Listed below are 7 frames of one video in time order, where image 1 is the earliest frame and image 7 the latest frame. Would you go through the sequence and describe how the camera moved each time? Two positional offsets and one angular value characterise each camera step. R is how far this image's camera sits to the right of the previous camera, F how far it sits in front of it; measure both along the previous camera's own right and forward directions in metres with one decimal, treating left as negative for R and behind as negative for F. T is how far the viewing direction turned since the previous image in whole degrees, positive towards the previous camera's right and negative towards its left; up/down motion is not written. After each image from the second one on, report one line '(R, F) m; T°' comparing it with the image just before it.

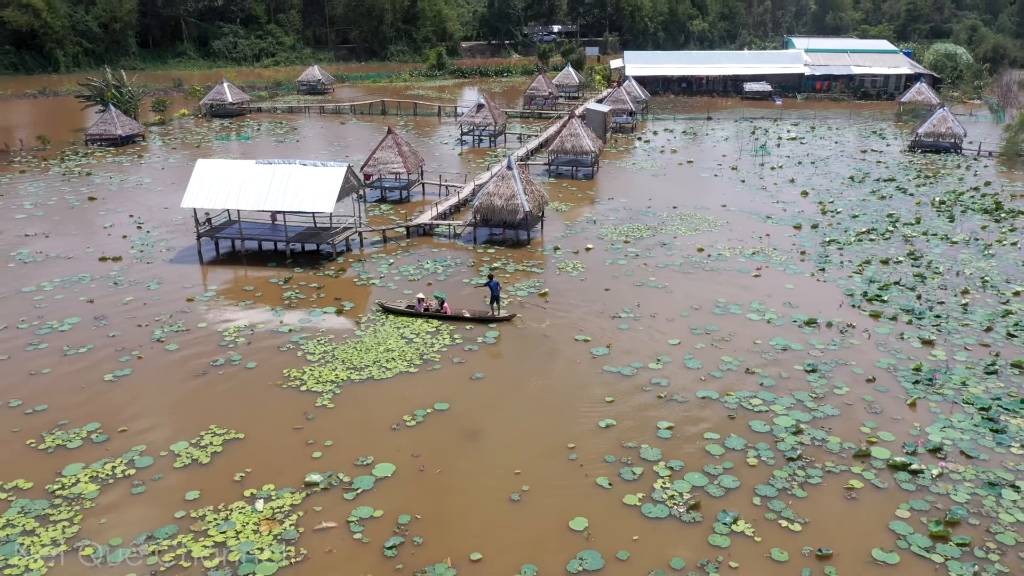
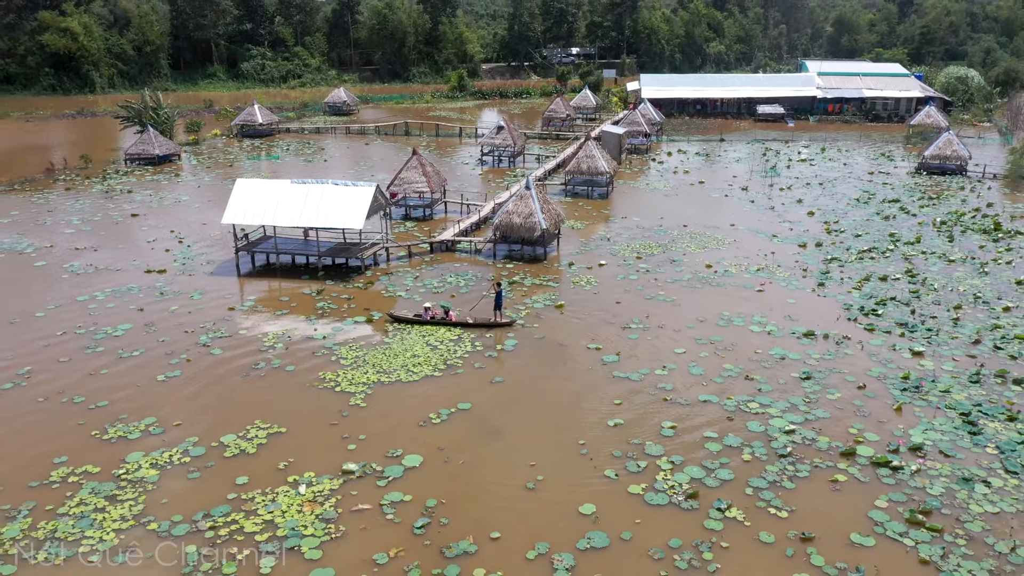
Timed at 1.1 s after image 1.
(0.0, -1.0) m; -1°
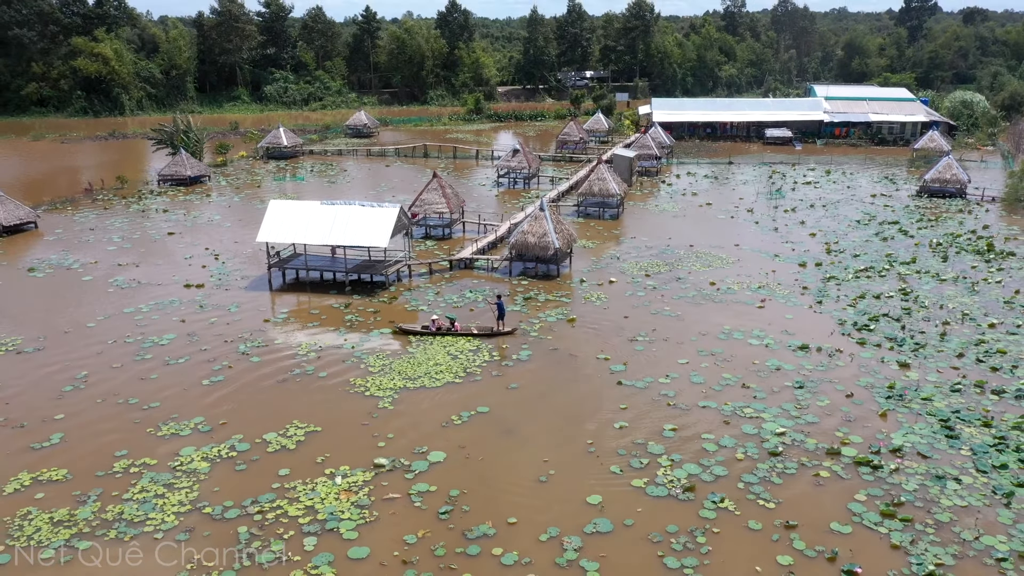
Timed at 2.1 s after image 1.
(0.0, -1.1) m; -1°
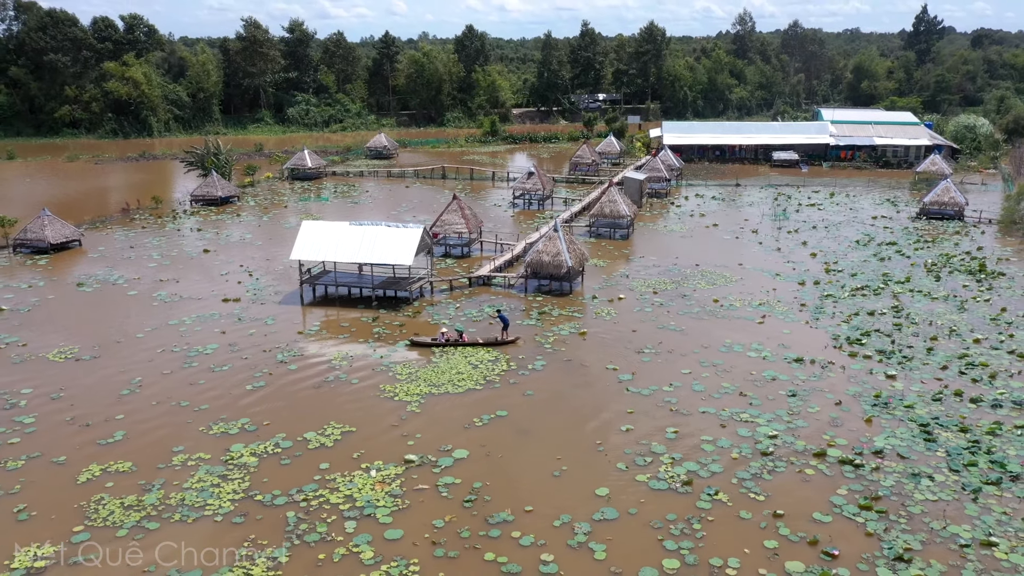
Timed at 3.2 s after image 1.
(-0.1, -1.2) m; -1°
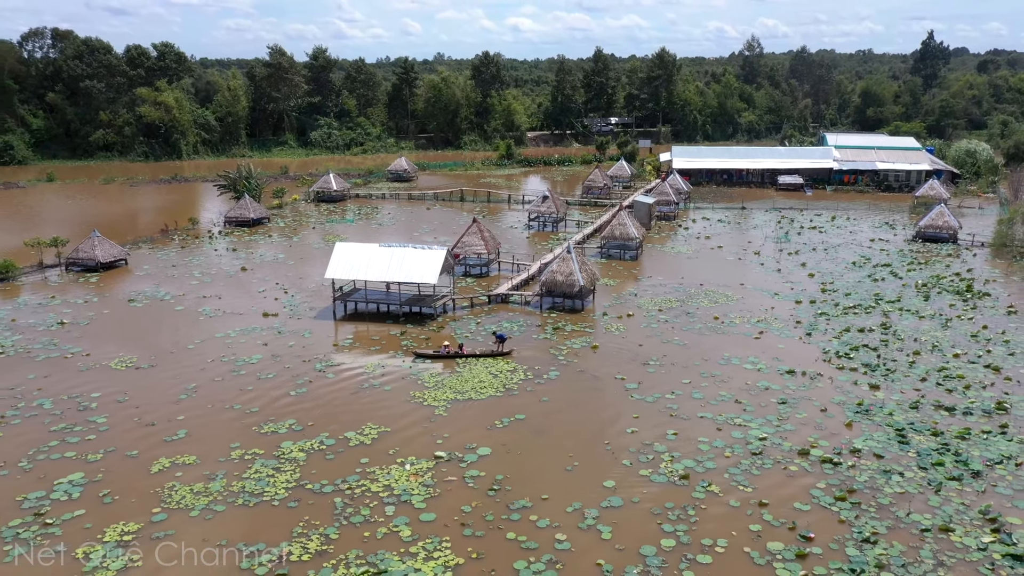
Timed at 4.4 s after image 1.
(-0.1, -1.6) m; -1°
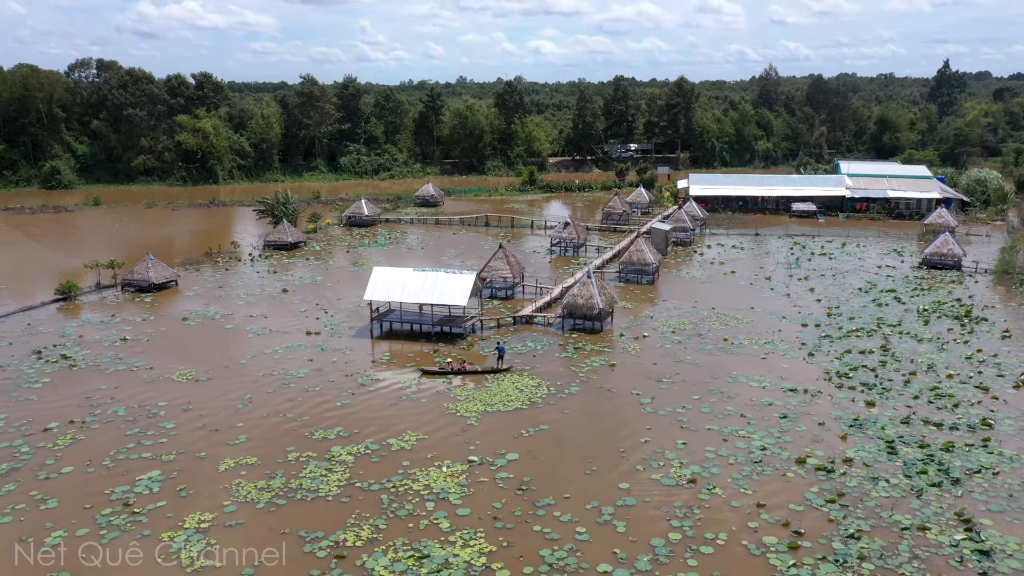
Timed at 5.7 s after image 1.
(-0.1, -1.6) m; -1°
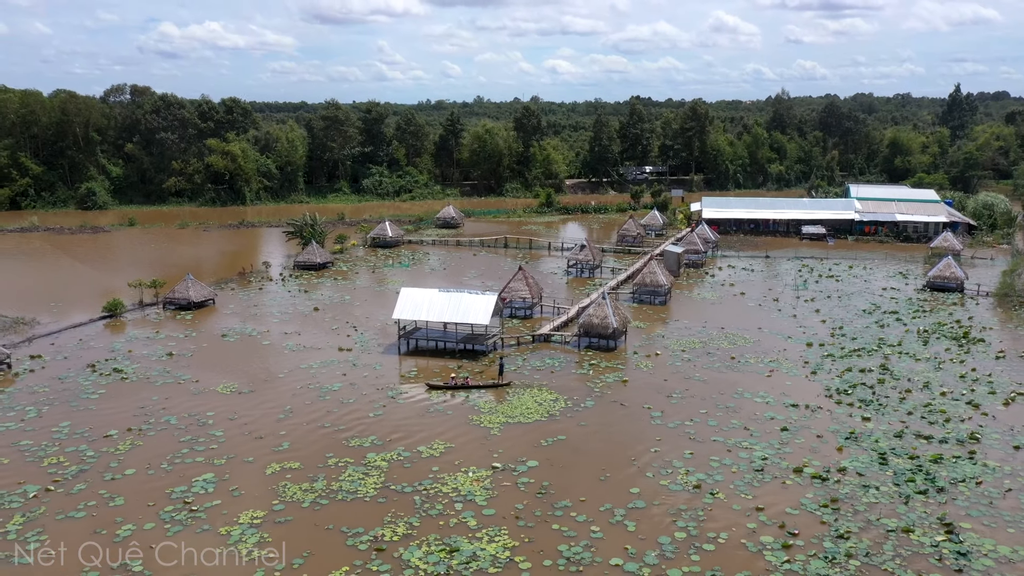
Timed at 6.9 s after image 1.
(-0.1, -1.4) m; -1°
